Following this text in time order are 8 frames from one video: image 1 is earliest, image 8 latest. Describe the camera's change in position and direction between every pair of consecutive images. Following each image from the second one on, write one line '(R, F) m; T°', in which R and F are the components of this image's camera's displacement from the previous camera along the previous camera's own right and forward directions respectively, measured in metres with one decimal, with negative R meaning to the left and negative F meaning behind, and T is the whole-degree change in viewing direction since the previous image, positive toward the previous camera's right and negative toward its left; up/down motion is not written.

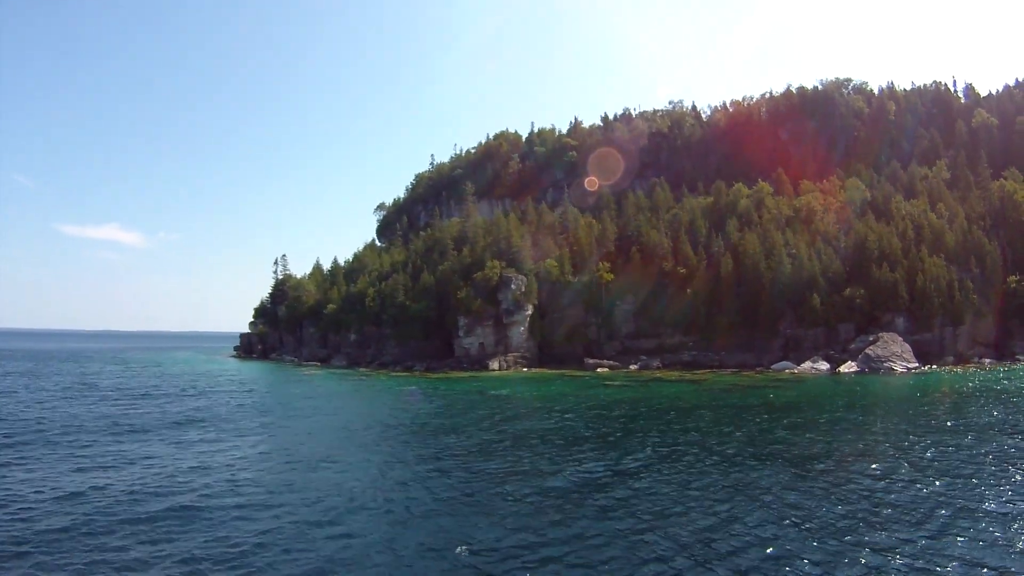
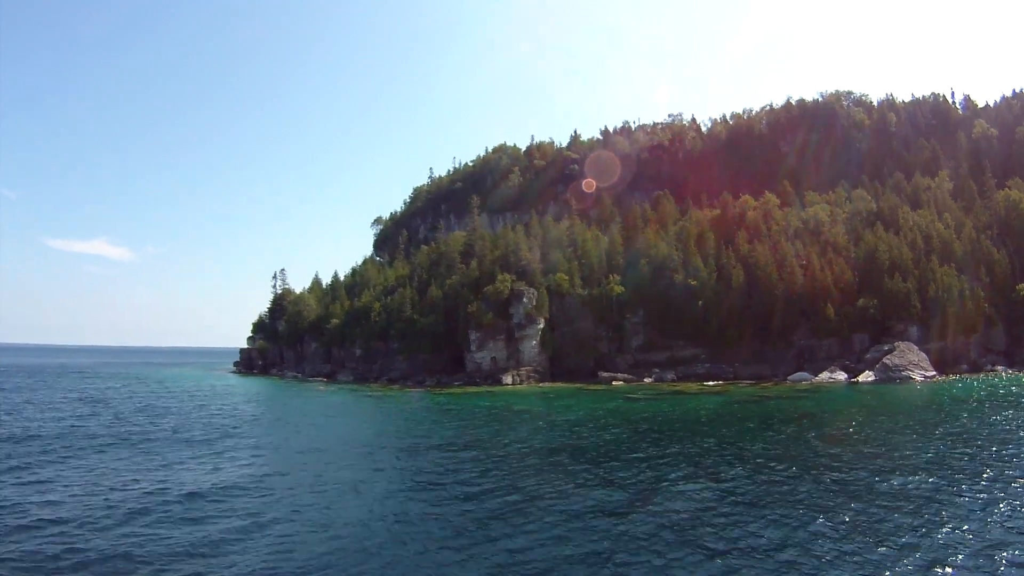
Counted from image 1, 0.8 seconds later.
(-2.6, +0.8) m; +1°
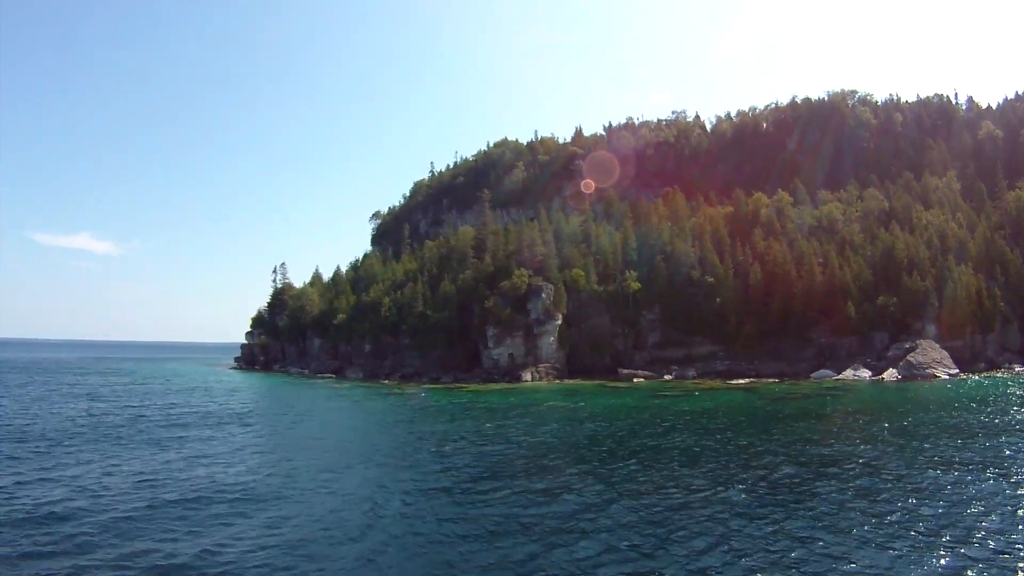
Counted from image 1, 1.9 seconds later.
(-4.1, +1.2) m; +2°
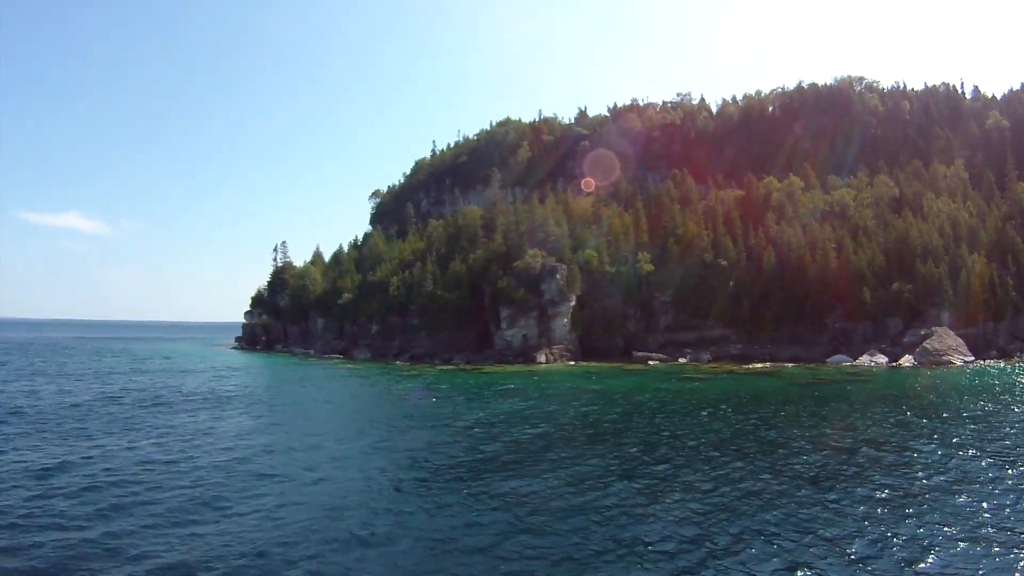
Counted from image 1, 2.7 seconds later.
(-3.2, +0.9) m; +2°
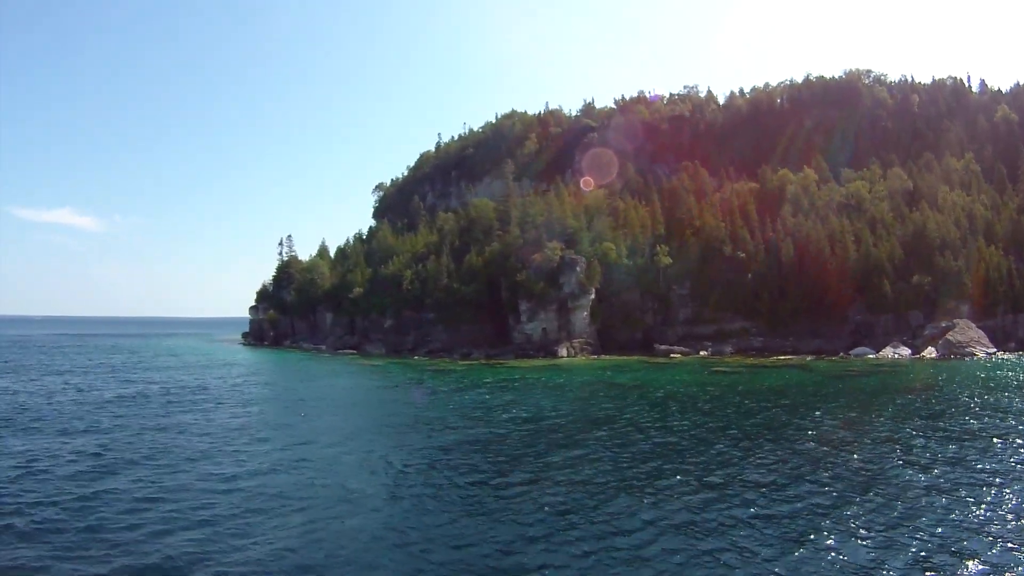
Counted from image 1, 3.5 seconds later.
(-3.3, +0.8) m; +1°
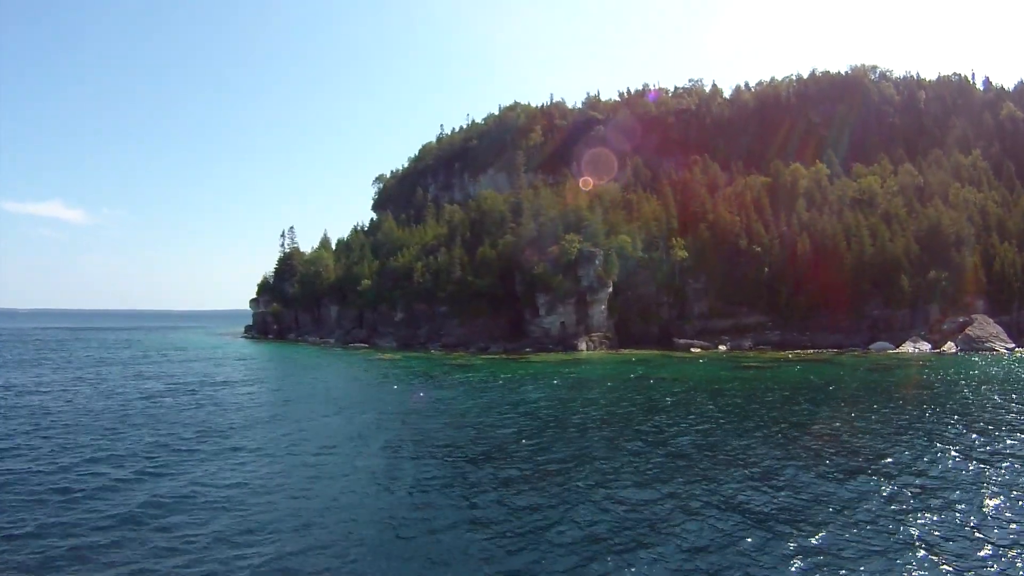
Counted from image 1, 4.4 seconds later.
(-3.5, +1.1) m; +2°
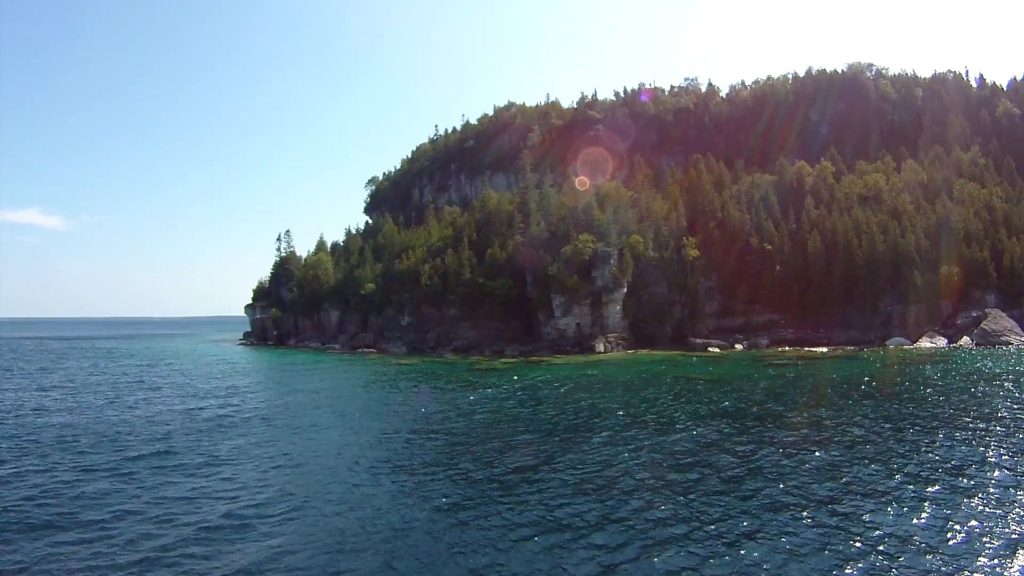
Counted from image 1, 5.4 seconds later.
(-3.4, +1.4) m; +2°
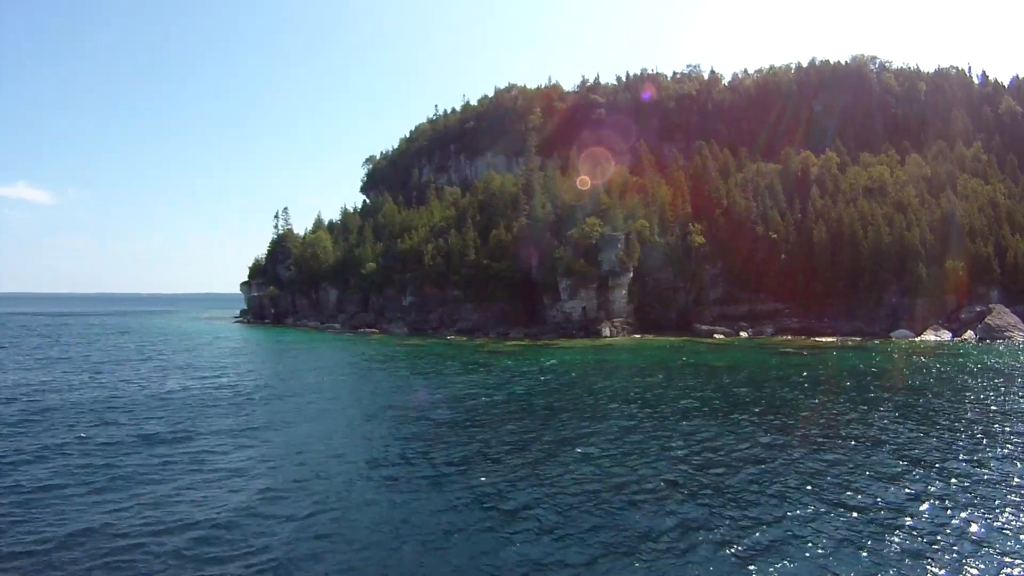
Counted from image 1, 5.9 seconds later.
(-2.1, +0.7) m; +1°
